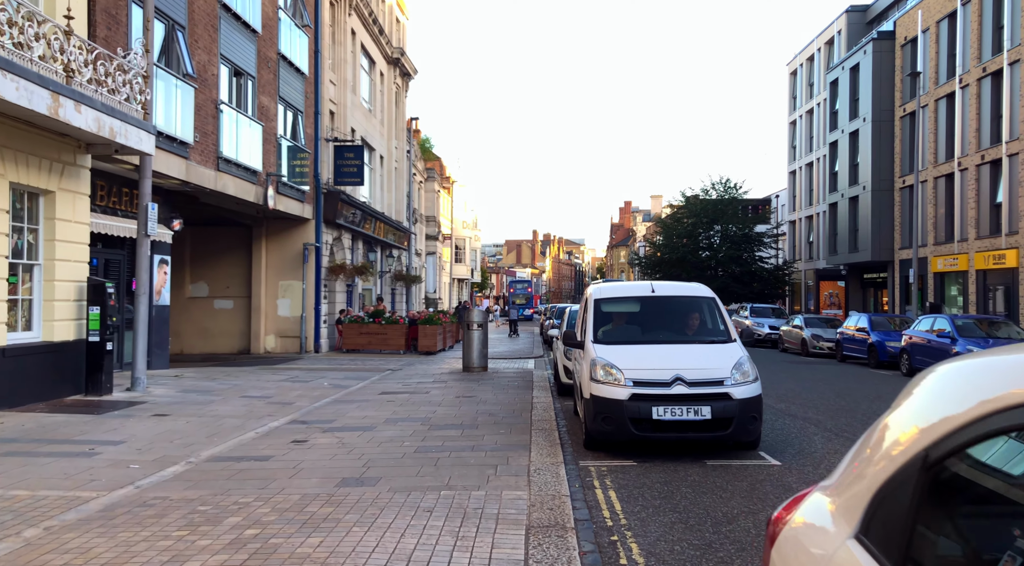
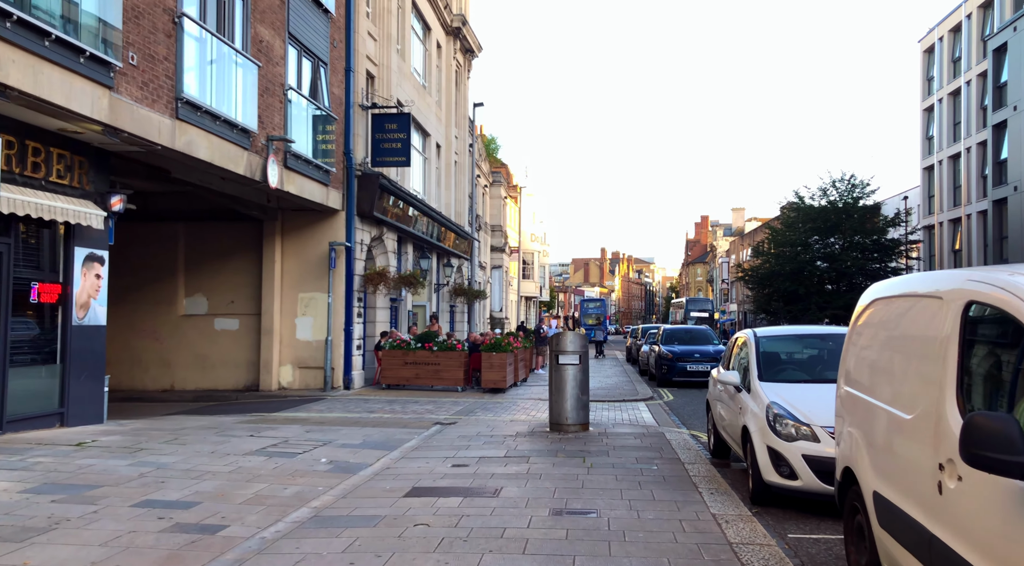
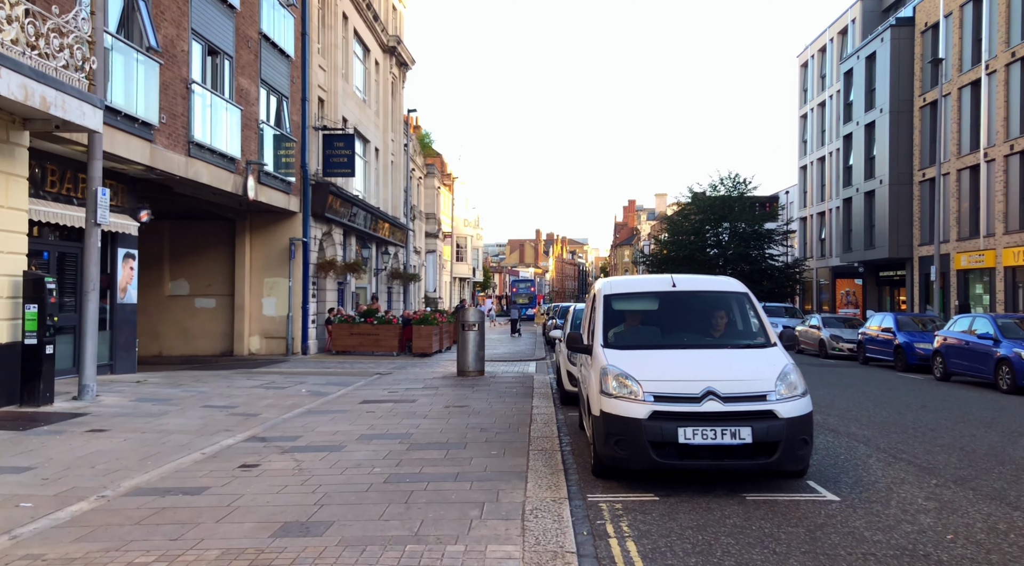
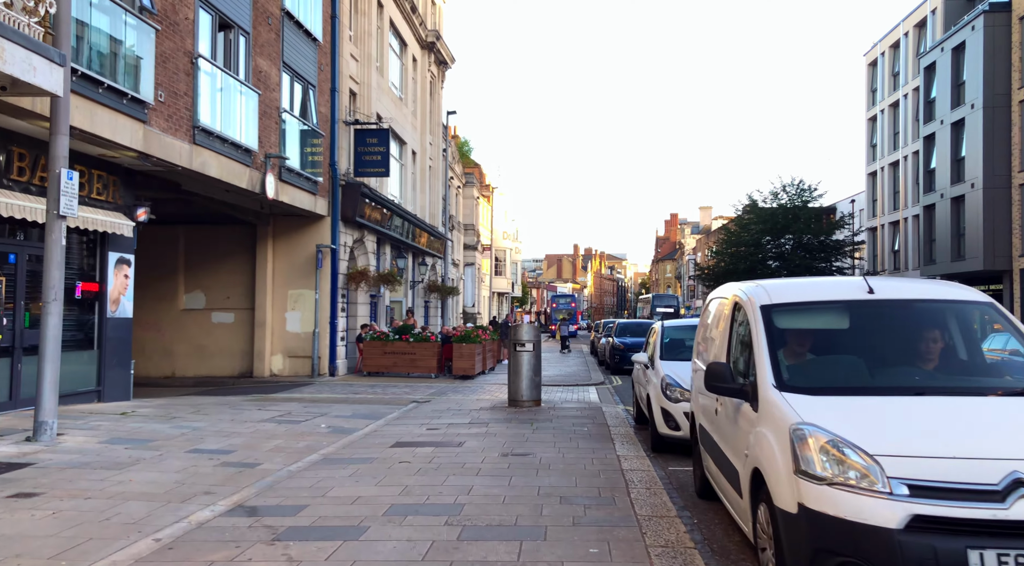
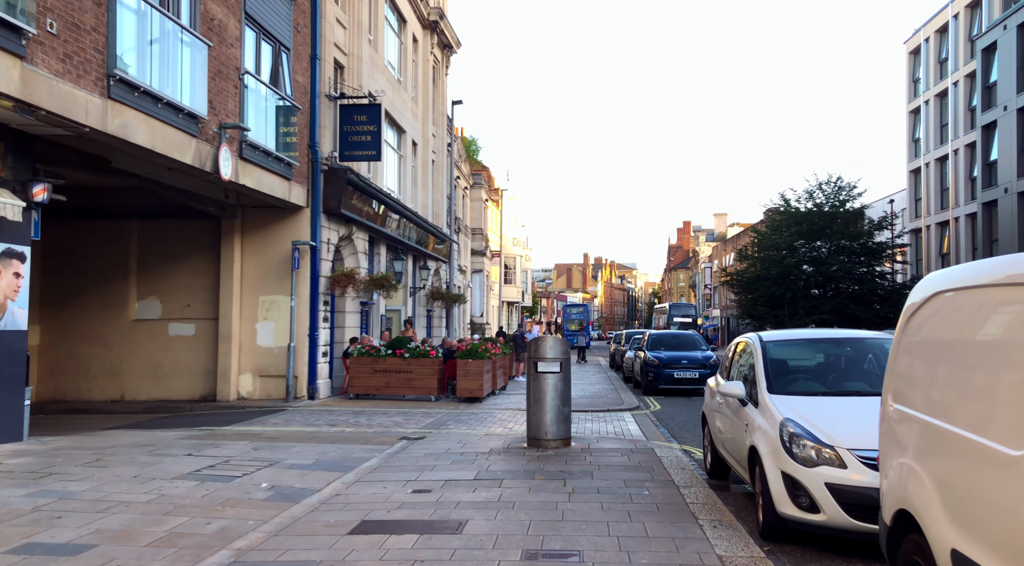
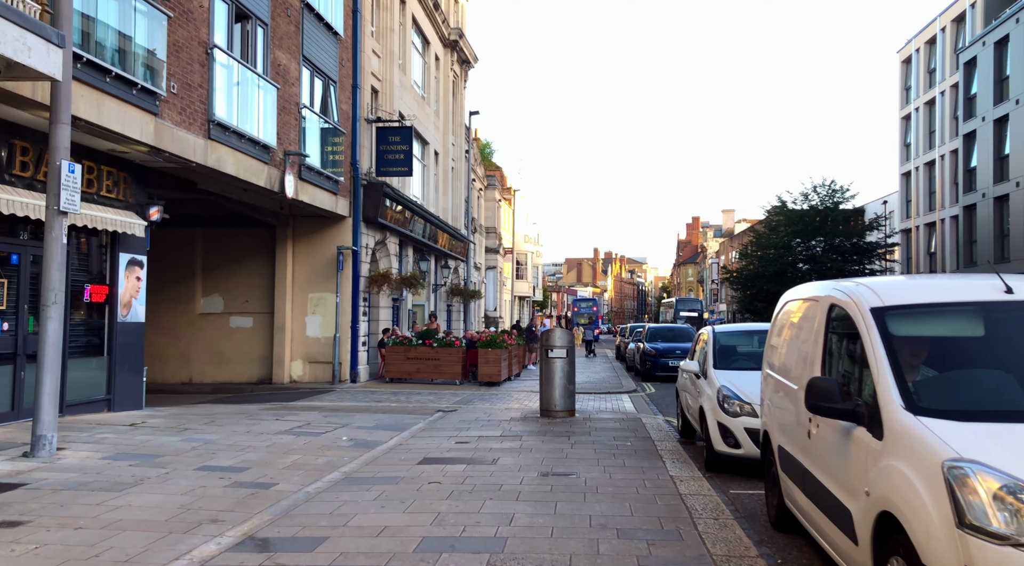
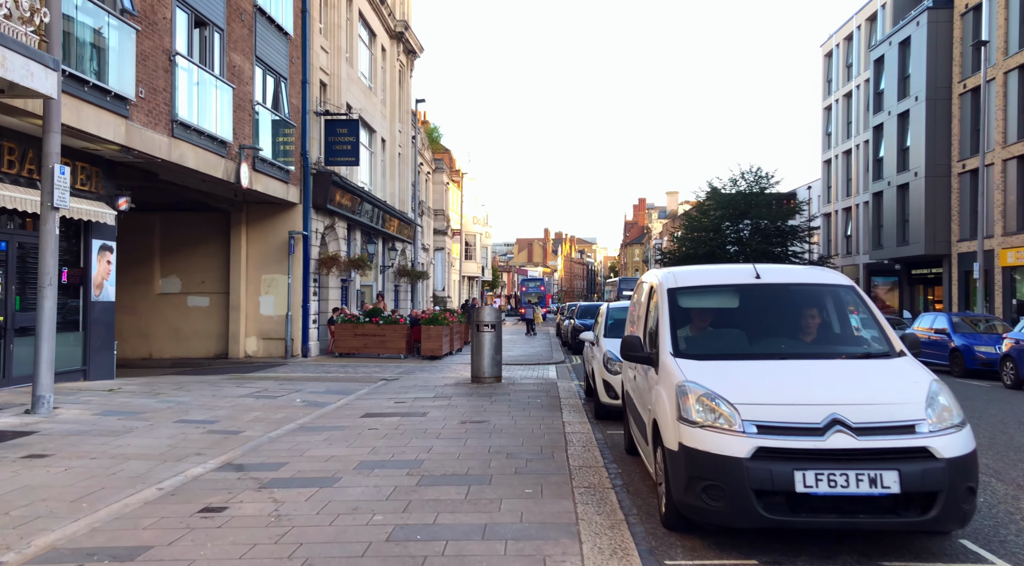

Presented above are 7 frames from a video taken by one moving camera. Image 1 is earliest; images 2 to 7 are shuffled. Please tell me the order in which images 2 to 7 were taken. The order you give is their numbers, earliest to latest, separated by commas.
3, 7, 4, 6, 2, 5
